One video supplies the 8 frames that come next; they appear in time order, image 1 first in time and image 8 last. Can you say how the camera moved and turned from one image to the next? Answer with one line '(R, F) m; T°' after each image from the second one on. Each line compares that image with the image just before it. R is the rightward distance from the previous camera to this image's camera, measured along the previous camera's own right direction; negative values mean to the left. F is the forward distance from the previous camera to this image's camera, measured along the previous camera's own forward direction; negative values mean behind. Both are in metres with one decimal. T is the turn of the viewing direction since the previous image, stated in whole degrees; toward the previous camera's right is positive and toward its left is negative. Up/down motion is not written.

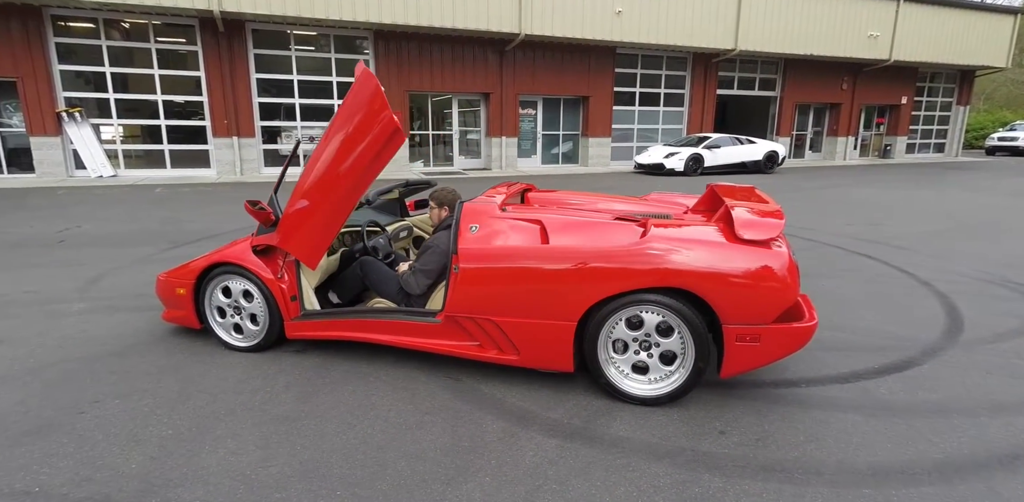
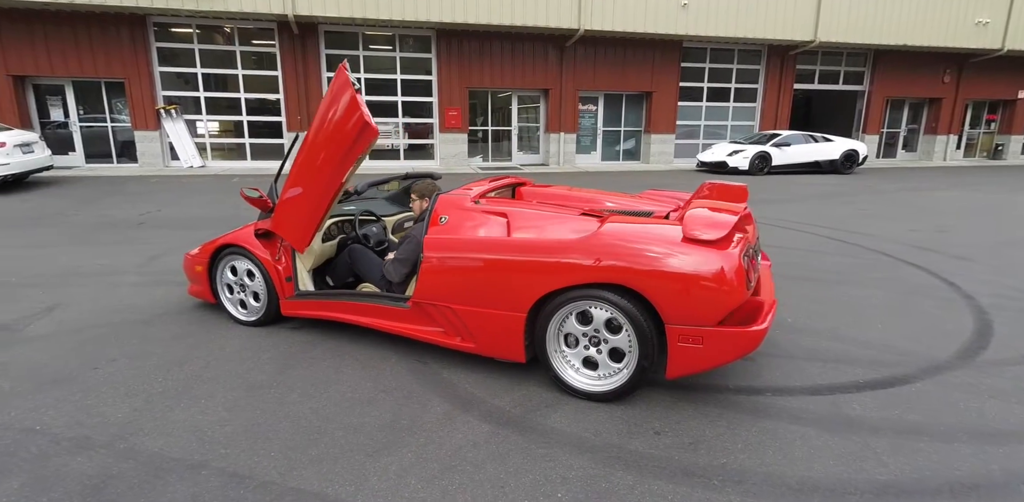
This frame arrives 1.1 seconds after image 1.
(+0.6, 0.0) m; -8°
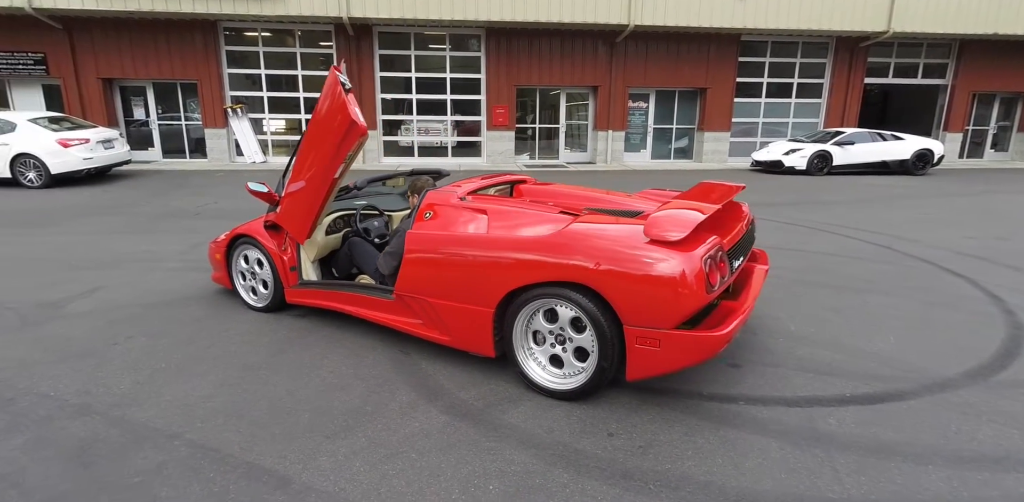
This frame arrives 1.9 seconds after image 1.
(+0.4, 0.0) m; -6°
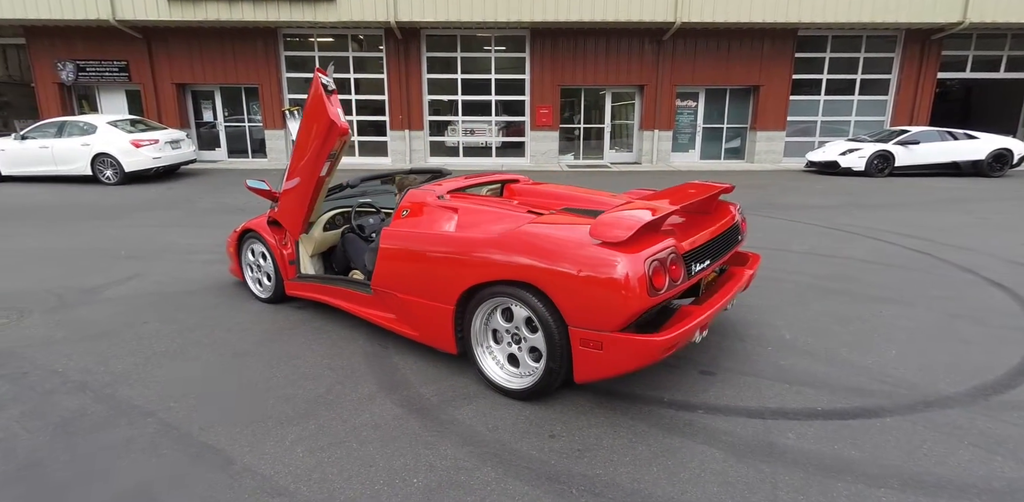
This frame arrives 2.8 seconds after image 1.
(+0.5, 0.0) m; -6°
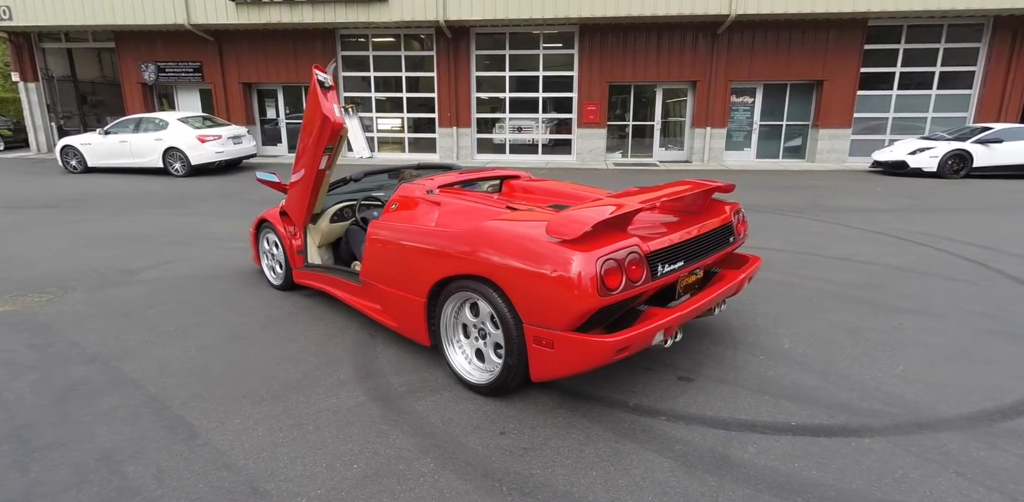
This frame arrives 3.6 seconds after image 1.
(+0.4, 0.0) m; -6°
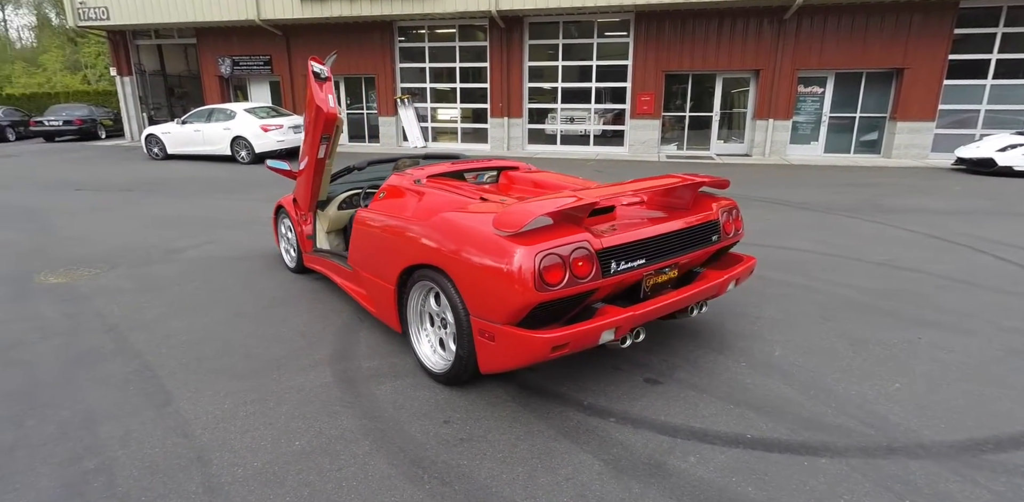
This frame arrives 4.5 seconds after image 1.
(+0.5, 0.0) m; -6°
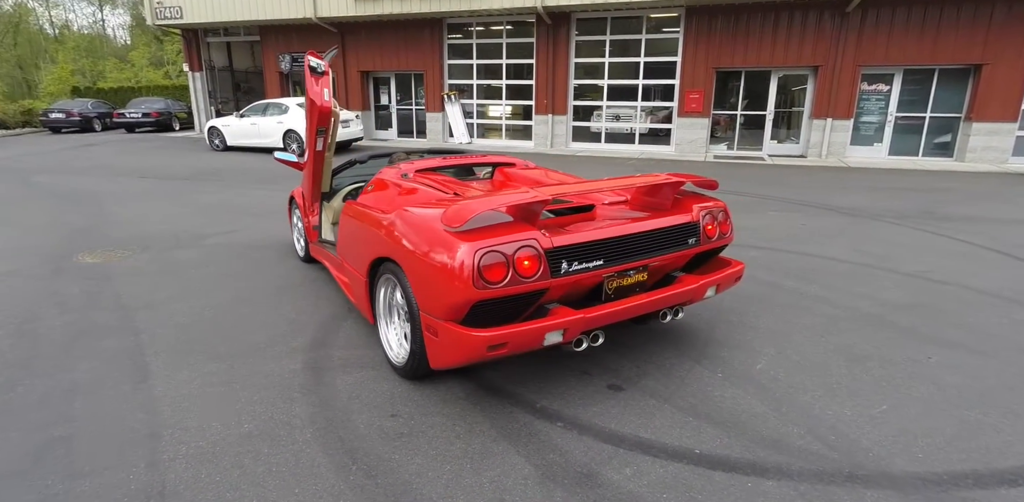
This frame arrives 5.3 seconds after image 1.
(+0.4, +0.1) m; -5°
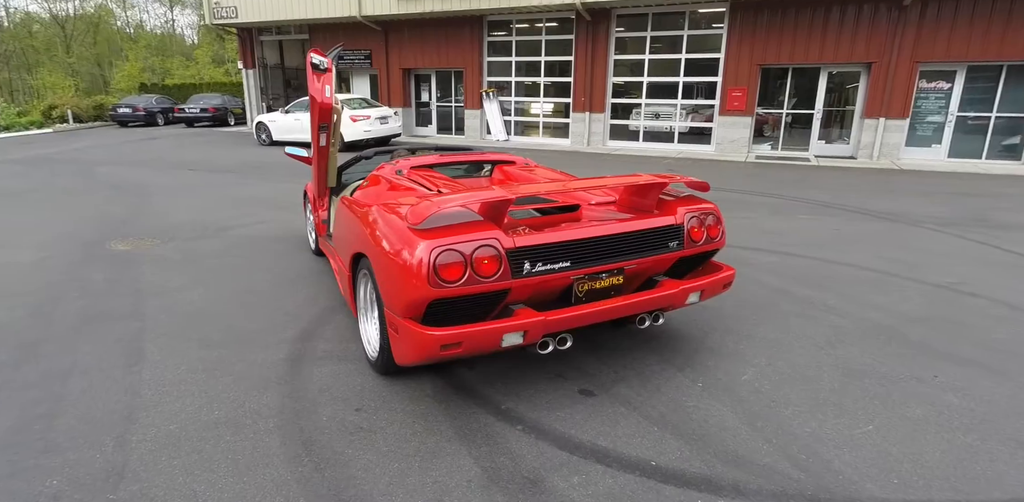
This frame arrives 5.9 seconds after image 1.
(+0.3, 0.0) m; -4°
